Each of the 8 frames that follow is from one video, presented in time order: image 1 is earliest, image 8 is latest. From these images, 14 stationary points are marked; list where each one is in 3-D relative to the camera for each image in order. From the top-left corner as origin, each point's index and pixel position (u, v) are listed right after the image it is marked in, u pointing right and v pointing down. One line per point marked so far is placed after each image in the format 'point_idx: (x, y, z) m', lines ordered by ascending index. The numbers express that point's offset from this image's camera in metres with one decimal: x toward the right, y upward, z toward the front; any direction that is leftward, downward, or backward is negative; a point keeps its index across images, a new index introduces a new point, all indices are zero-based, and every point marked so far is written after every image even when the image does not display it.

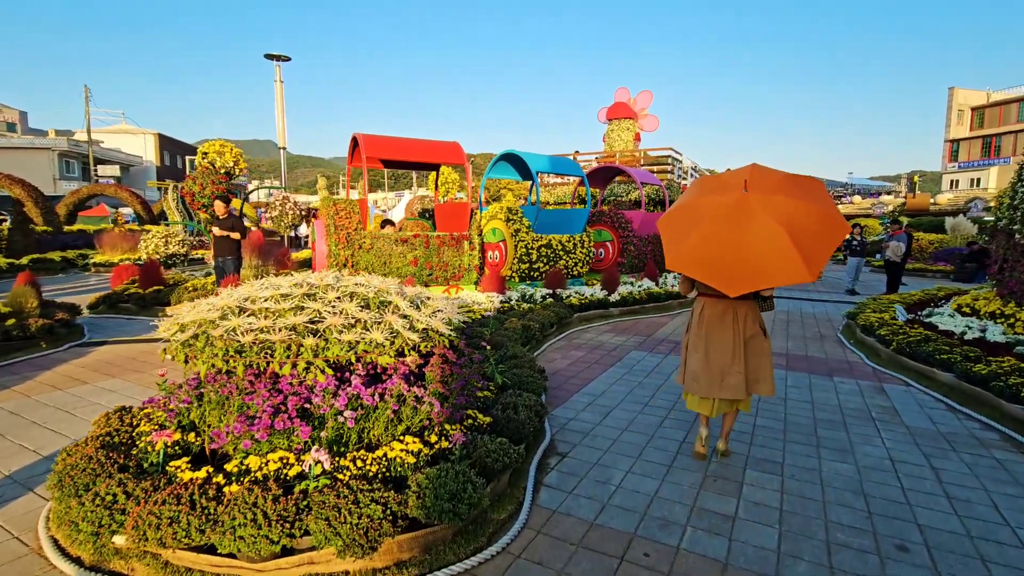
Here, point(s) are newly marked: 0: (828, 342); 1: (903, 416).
0: (+4.6, -0.8, +7.5) m
1: (+3.4, -1.1, +4.5) m
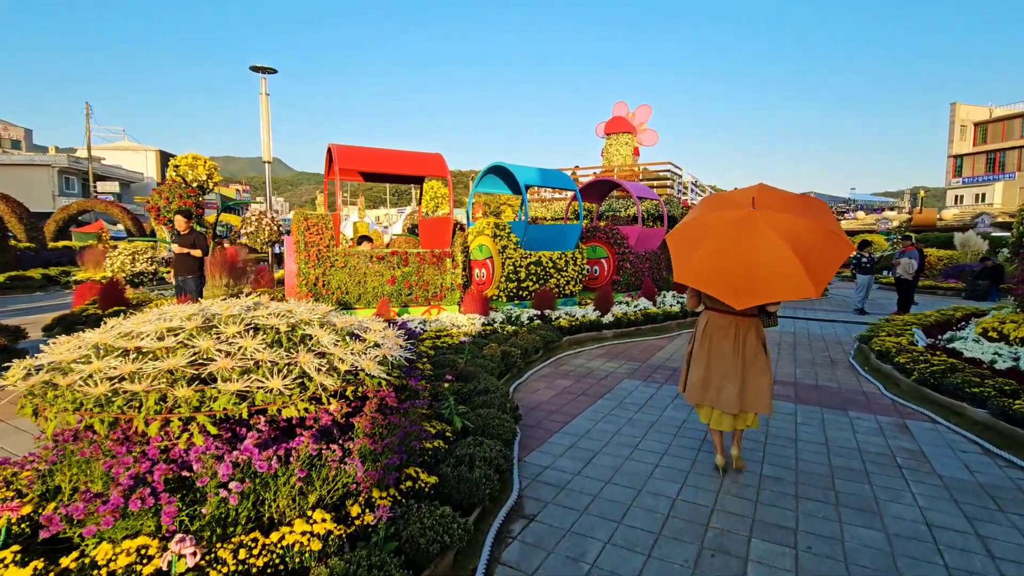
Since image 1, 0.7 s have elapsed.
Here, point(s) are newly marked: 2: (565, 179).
0: (+4.3, -1.1, +6.9) m
1: (+3.2, -1.3, +3.9) m
2: (+1.0, +2.0, +9.5) m
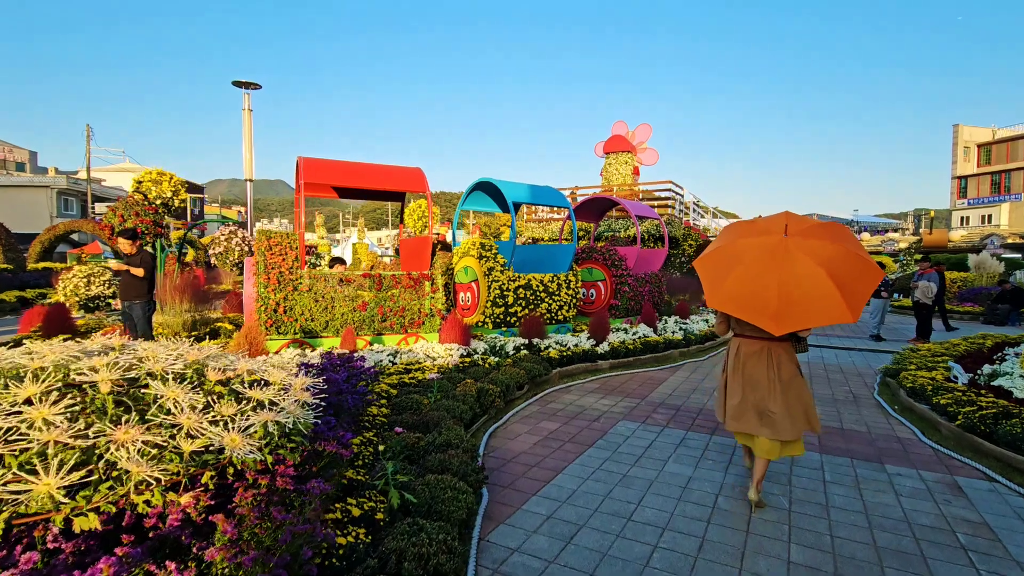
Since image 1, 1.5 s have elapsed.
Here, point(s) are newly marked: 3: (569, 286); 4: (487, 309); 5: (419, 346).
0: (+4.1, -1.4, +6.1) m
1: (+2.9, -1.5, +3.1) m
2: (+0.8, +1.6, +8.8) m
3: (+1.0, 0.0, +9.0) m
4: (-0.4, -0.3, +8.1) m
5: (-1.2, -0.7, +6.6) m
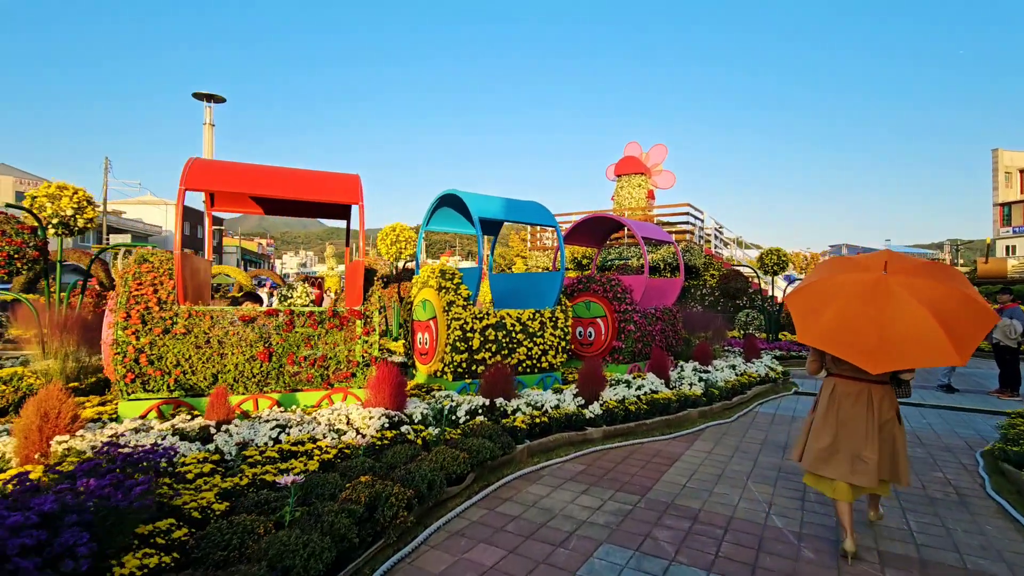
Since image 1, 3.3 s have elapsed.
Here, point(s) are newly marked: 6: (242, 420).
0: (+3.6, -1.8, +4.0) m
1: (+2.3, -1.7, +1.1) m
2: (+0.4, +1.0, +7.1) m
3: (+0.6, -0.5, +7.1) m
4: (-0.8, -0.8, +6.3) m
5: (-1.7, -1.1, +4.8) m
6: (-2.3, -1.1, +4.4) m
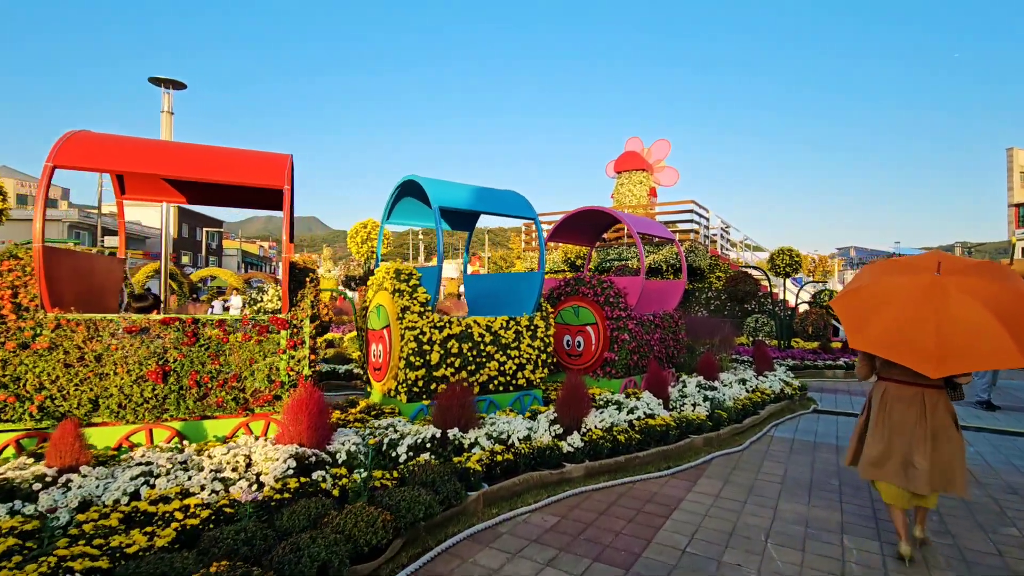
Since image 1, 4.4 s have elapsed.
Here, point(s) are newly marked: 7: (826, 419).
0: (+3.3, -1.8, +2.9) m
1: (+1.9, -1.7, 0.0) m
2: (0.0, +1.0, +6.0) m
3: (+0.3, -0.5, +6.0) m
4: (-1.1, -0.8, +5.2) m
5: (-2.0, -1.2, +3.7) m
6: (-2.6, -1.1, +3.4) m
7: (+4.3, -1.8, +7.1) m
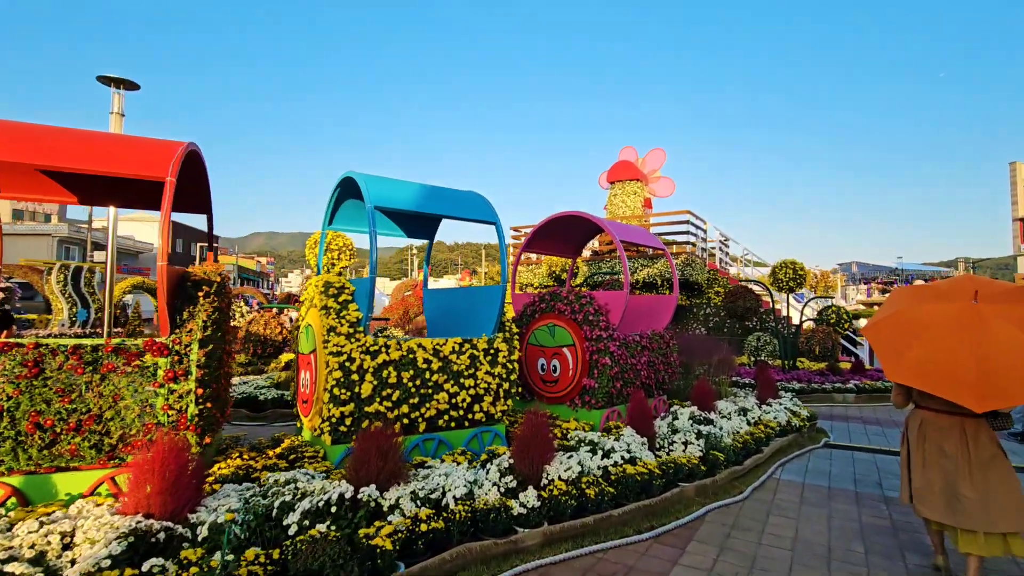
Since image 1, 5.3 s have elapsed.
0: (+2.8, -1.8, +1.9) m
1: (+1.5, -1.7, -1.0) m
2: (-0.4, +0.8, +5.2) m
3: (-0.1, -0.7, +5.1) m
4: (-1.6, -1.0, +4.3) m
5: (-2.5, -1.3, +2.8) m
6: (-3.1, -1.2, +2.4) m
7: (+3.9, -2.0, +6.2) m
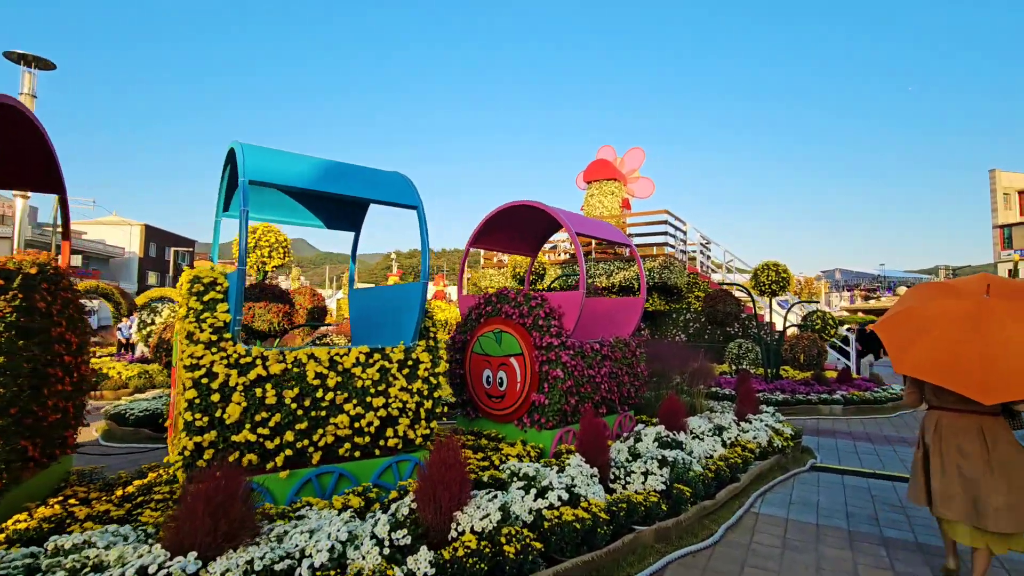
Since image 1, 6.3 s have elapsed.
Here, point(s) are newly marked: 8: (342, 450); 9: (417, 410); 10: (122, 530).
0: (+2.3, -1.8, +1.1) m
1: (+1.0, -1.6, -1.9) m
2: (-1.0, +0.8, +4.3) m
3: (-0.8, -0.7, +4.2) m
4: (-2.2, -0.9, +3.4) m
5: (-3.0, -1.2, +1.8) m
6: (-3.6, -1.2, +1.4) m
7: (+3.3, -2.0, +5.3) m
8: (-1.2, -1.2, +3.8) m
9: (-0.7, -1.0, +4.1) m
10: (-2.0, -1.3, +2.7) m
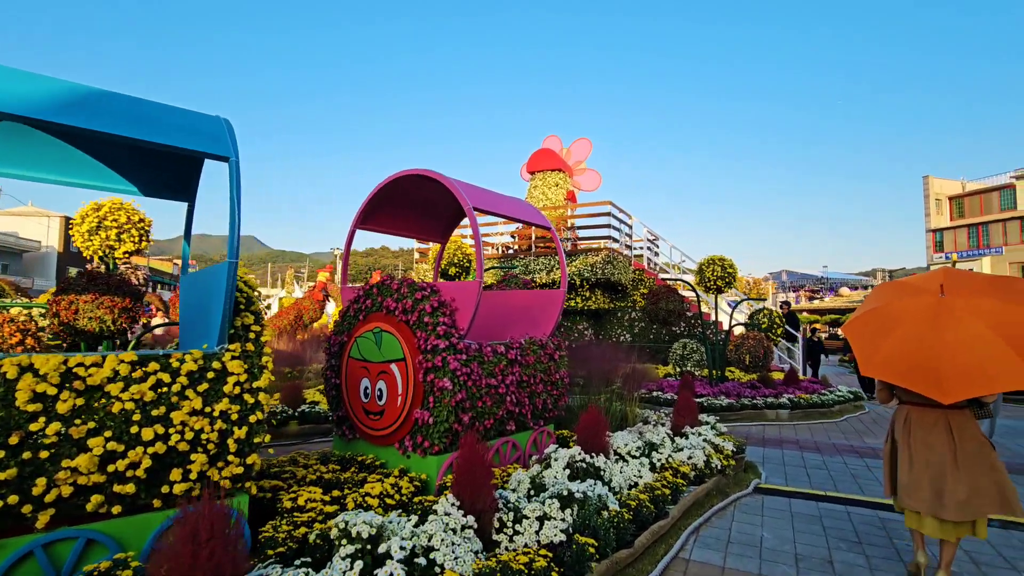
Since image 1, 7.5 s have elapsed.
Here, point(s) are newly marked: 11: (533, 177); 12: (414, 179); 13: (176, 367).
0: (+1.6, -1.7, +0.1) m
1: (+0.6, -1.5, -2.9) m
2: (-1.9, +1.0, +3.1) m
3: (-1.7, -0.6, +3.0) m
4: (-3.0, -0.8, +2.1) m
5: (-3.7, -1.1, +0.5) m
6: (-4.3, -1.0, 0.0) m
7: (+2.3, -1.9, +4.5) m
8: (-2.1, -1.1, +2.5) m
9: (-1.6, -0.9, +2.9) m
10: (-2.8, -1.2, +1.4) m
11: (+0.7, +3.4, +15.8) m
12: (-0.9, +1.0, +4.8) m
13: (-1.8, -0.4, +2.9) m
